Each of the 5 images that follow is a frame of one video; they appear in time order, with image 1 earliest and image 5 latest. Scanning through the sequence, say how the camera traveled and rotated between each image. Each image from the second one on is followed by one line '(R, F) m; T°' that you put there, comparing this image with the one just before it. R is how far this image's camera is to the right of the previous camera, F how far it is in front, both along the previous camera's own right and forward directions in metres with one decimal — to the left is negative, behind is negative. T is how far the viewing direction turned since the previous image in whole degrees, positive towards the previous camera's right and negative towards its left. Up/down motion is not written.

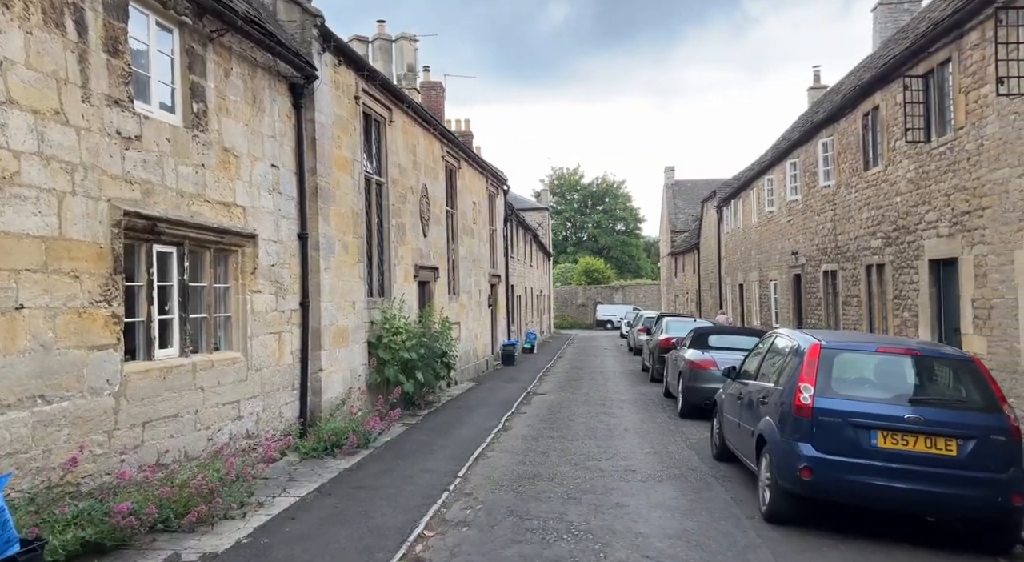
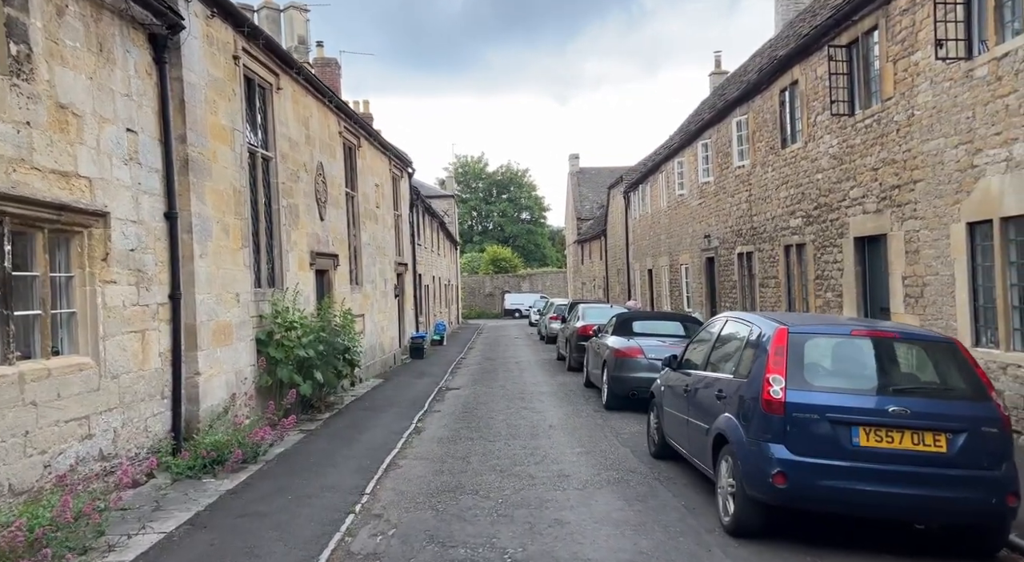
(-0.1, +1.1) m; +7°
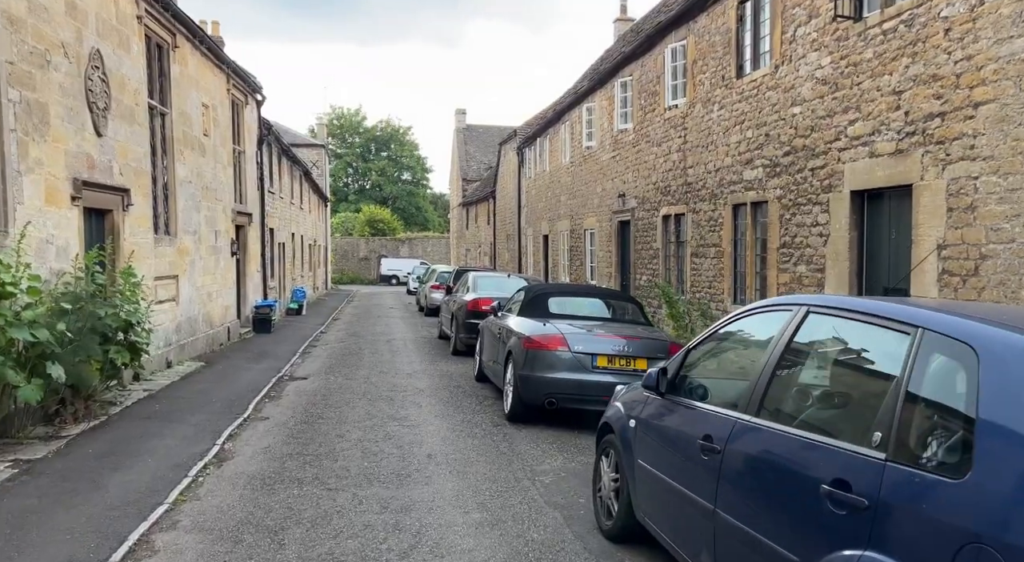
(+0.1, +3.6) m; +9°
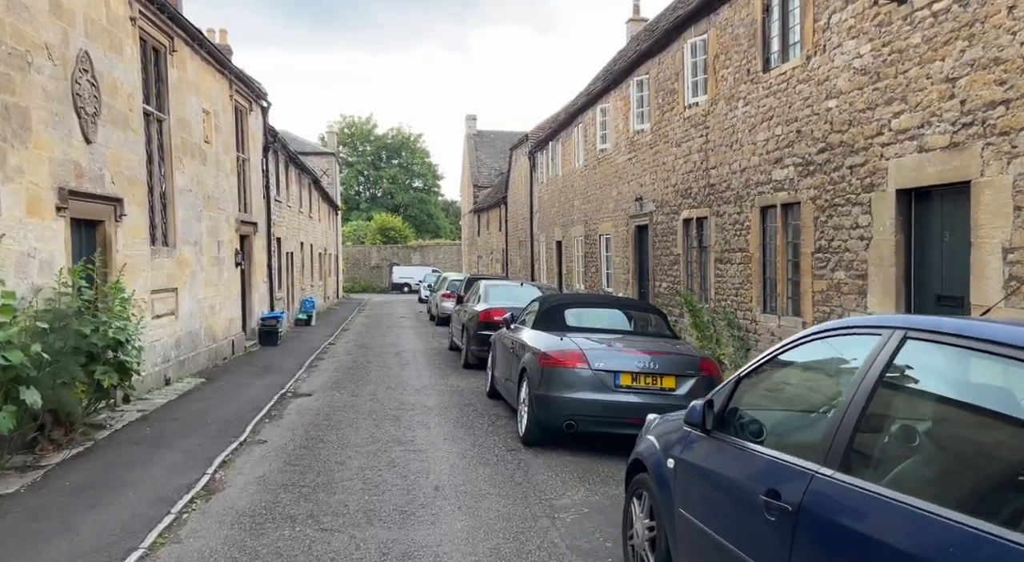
(0.0, +0.6) m; -1°
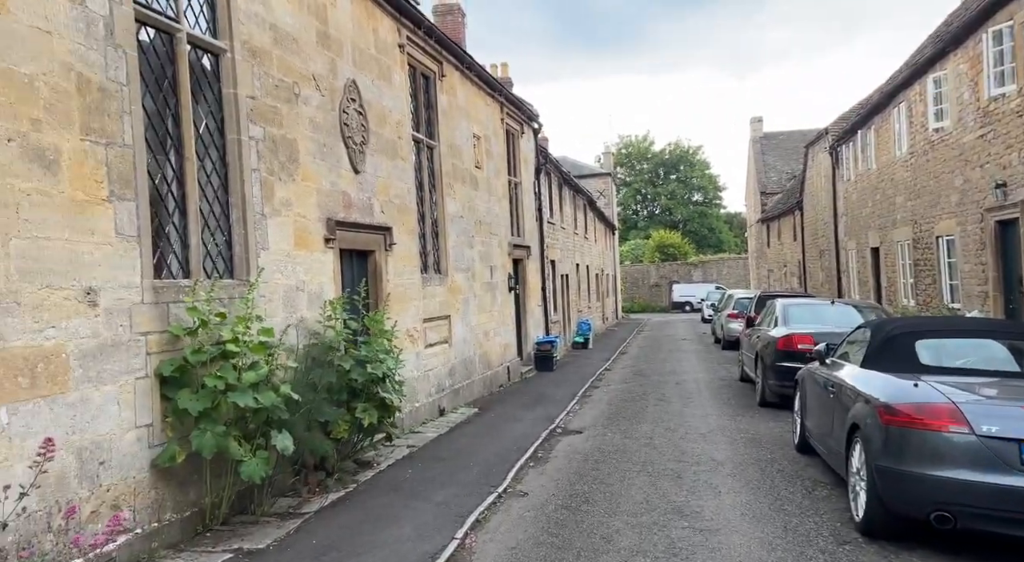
(-0.2, +1.3) m; -20°
